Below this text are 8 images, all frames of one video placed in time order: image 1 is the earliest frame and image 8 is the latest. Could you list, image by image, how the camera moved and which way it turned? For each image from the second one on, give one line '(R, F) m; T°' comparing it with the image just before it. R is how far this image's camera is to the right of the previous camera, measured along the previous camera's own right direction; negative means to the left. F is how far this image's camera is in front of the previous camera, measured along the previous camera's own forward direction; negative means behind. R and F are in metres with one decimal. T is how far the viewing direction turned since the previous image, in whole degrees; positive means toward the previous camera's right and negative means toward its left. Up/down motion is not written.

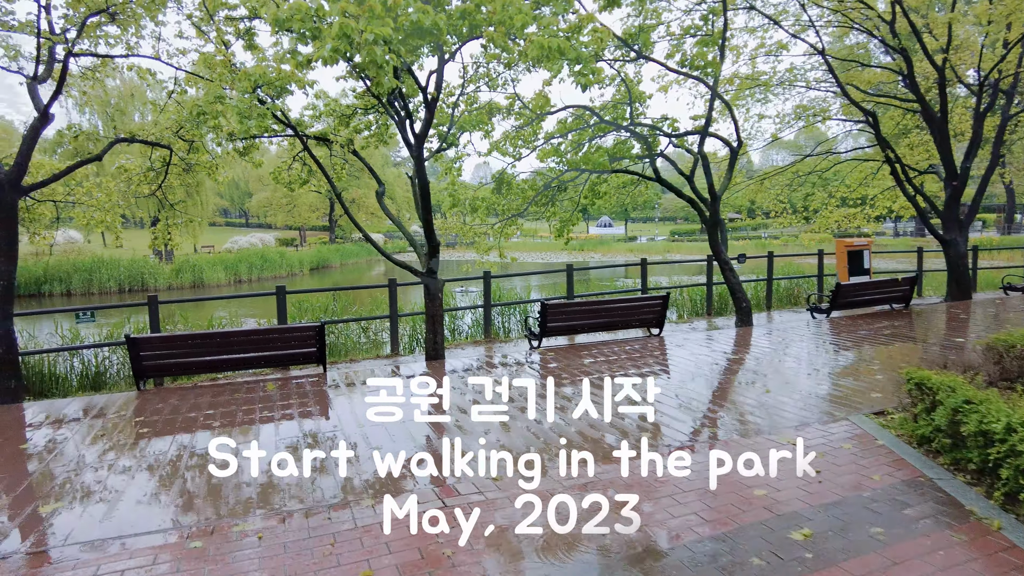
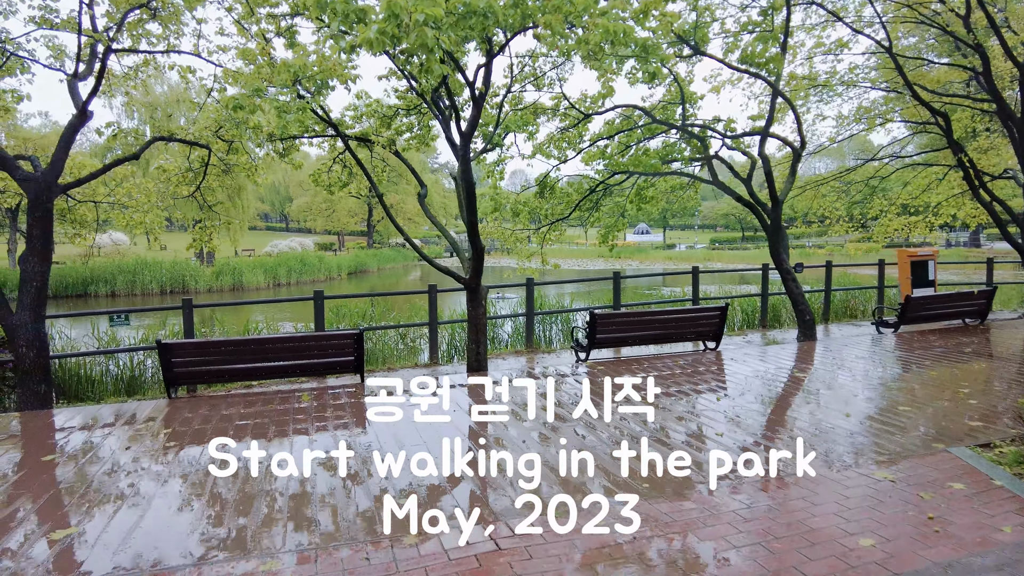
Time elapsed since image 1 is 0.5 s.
(-0.1, +0.4) m; -3°
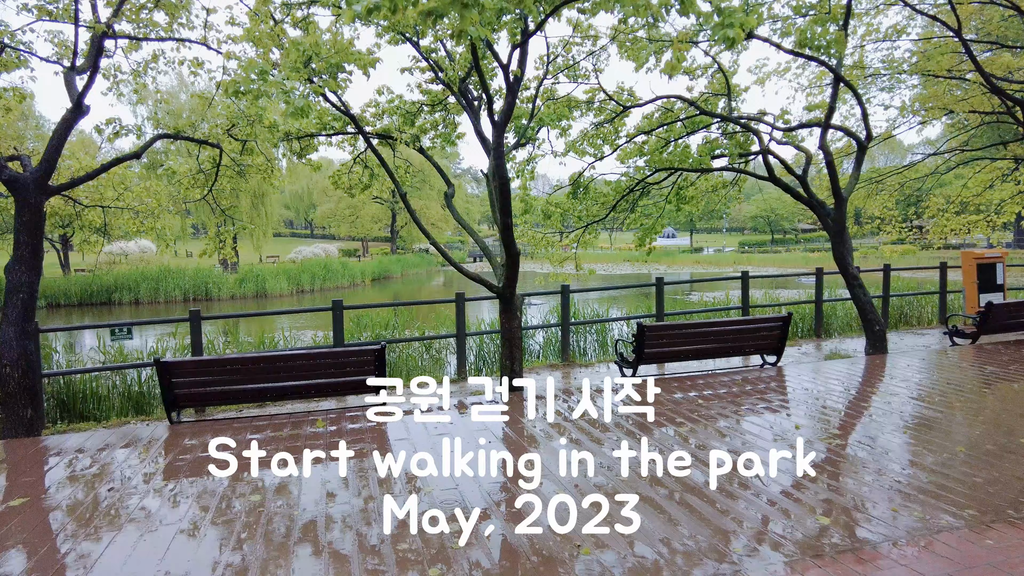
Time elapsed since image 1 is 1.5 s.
(-0.1, +0.6) m; -2°
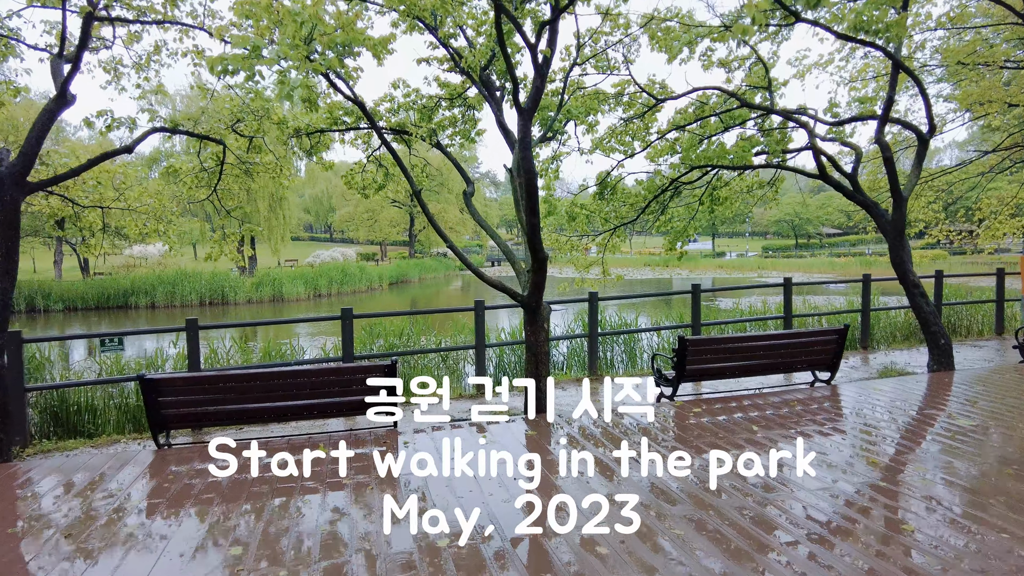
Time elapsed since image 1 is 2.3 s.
(-0.1, +0.5) m; -2°
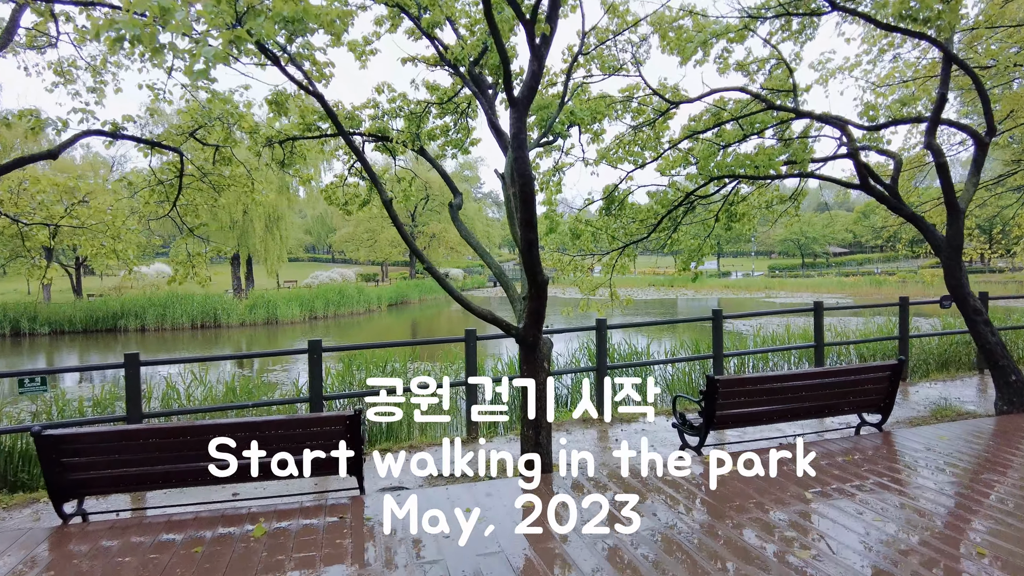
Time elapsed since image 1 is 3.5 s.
(+0.1, +0.8) m; 0°
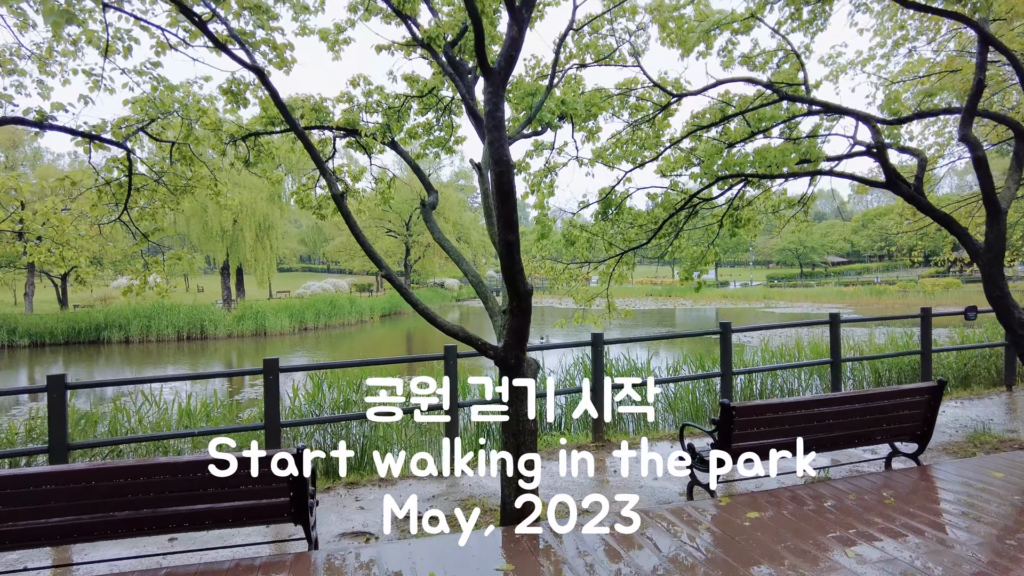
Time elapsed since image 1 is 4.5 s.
(+0.1, +0.6) m; 0°
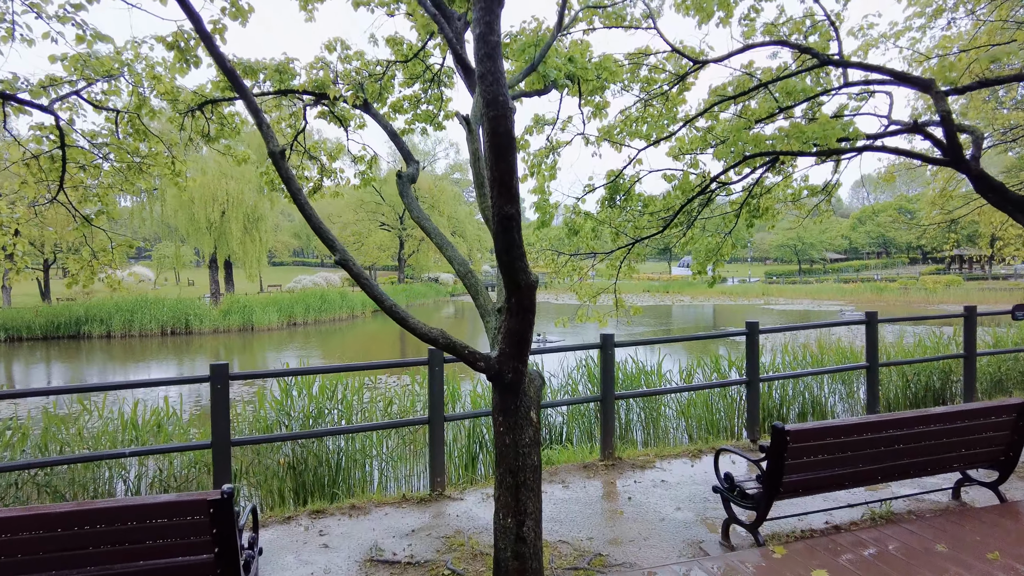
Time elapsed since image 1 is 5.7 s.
(0.0, +0.7) m; 0°
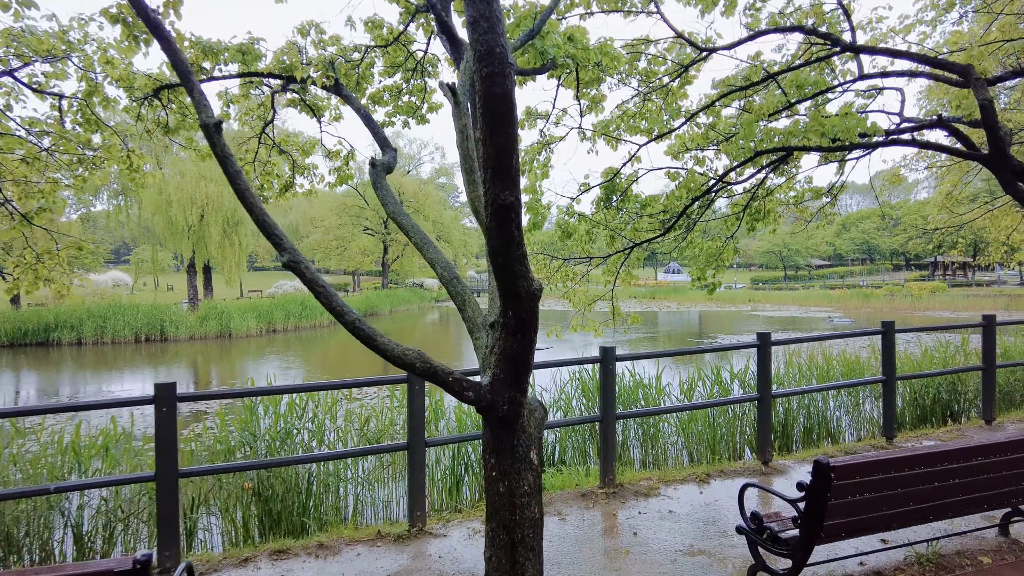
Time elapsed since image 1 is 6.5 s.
(0.0, +0.4) m; +1°
